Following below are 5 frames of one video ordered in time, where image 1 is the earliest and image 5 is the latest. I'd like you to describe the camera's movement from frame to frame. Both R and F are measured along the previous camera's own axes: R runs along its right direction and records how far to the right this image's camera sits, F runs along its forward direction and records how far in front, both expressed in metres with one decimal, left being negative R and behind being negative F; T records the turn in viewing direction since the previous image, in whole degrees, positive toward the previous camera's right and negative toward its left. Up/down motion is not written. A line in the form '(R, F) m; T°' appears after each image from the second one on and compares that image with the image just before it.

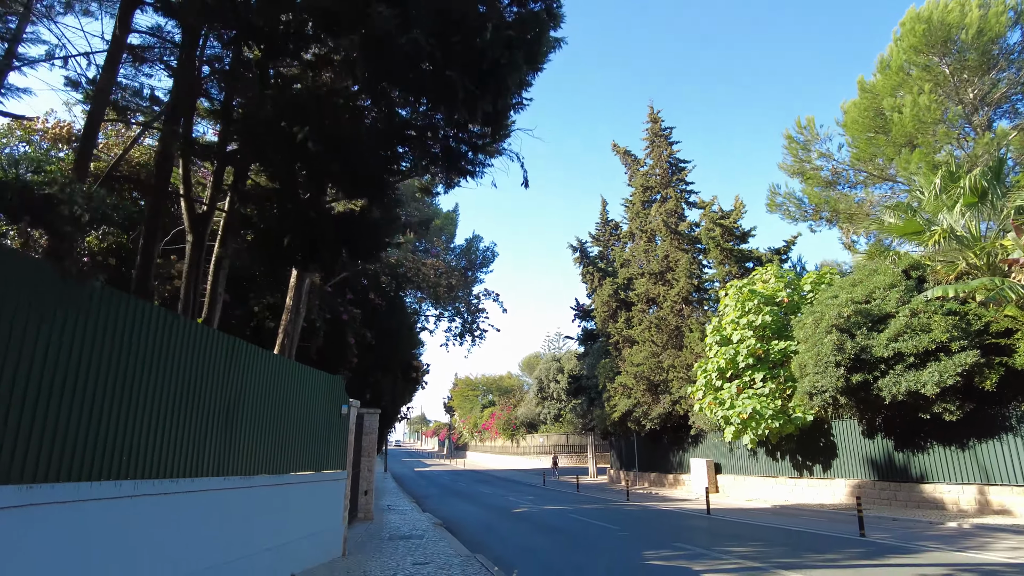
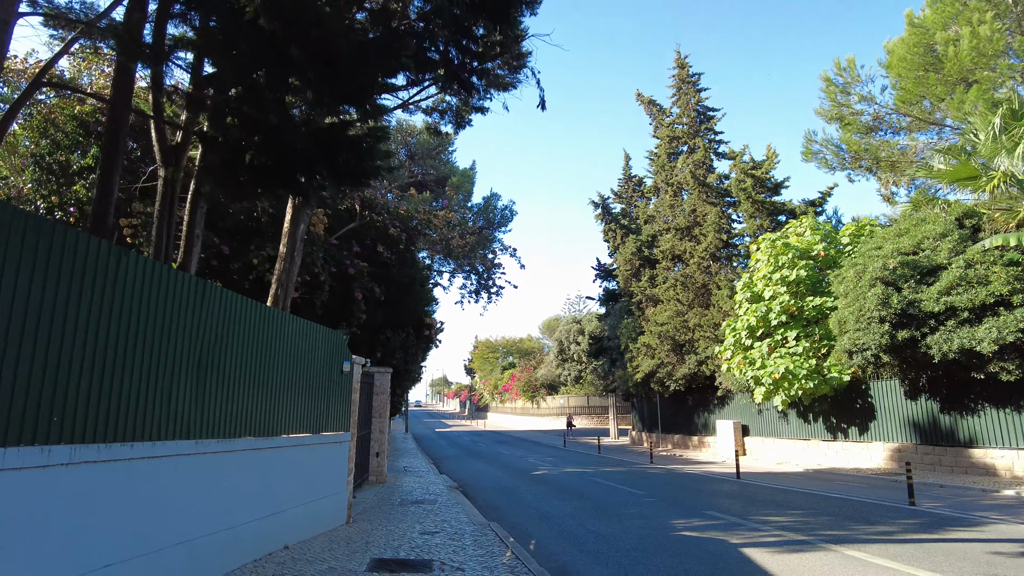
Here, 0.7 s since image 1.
(+0.1, +1.0) m; -2°
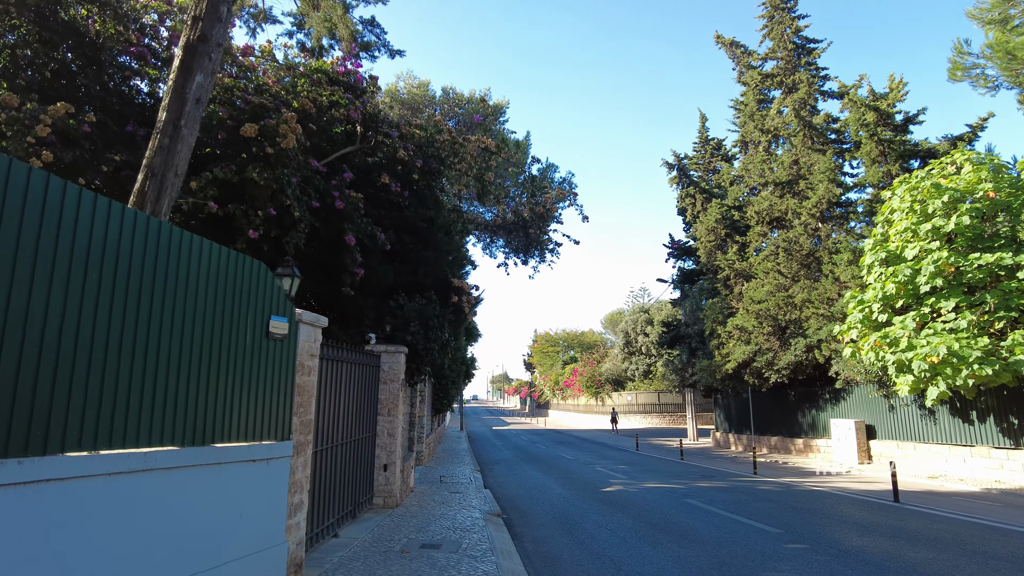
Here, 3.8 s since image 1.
(0.0, +4.1) m; -5°
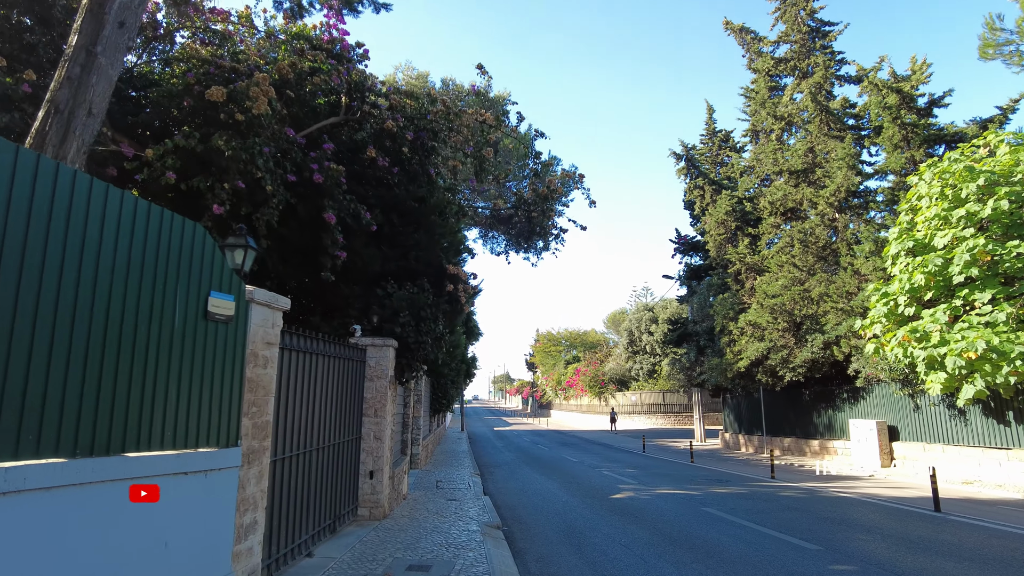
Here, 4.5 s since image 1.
(0.0, +1.0) m; 0°
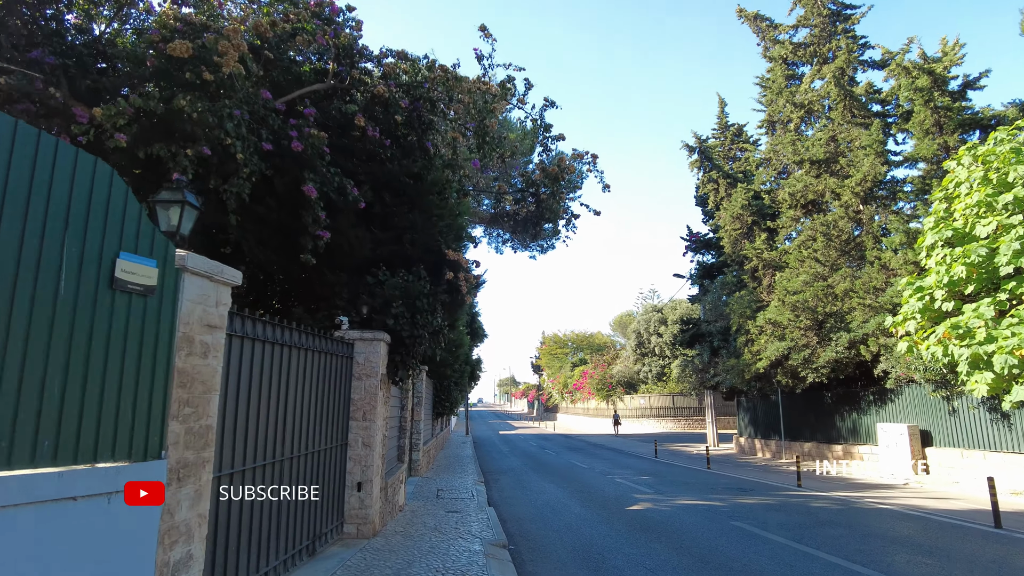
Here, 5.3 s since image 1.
(0.0, +1.1) m; 0°
